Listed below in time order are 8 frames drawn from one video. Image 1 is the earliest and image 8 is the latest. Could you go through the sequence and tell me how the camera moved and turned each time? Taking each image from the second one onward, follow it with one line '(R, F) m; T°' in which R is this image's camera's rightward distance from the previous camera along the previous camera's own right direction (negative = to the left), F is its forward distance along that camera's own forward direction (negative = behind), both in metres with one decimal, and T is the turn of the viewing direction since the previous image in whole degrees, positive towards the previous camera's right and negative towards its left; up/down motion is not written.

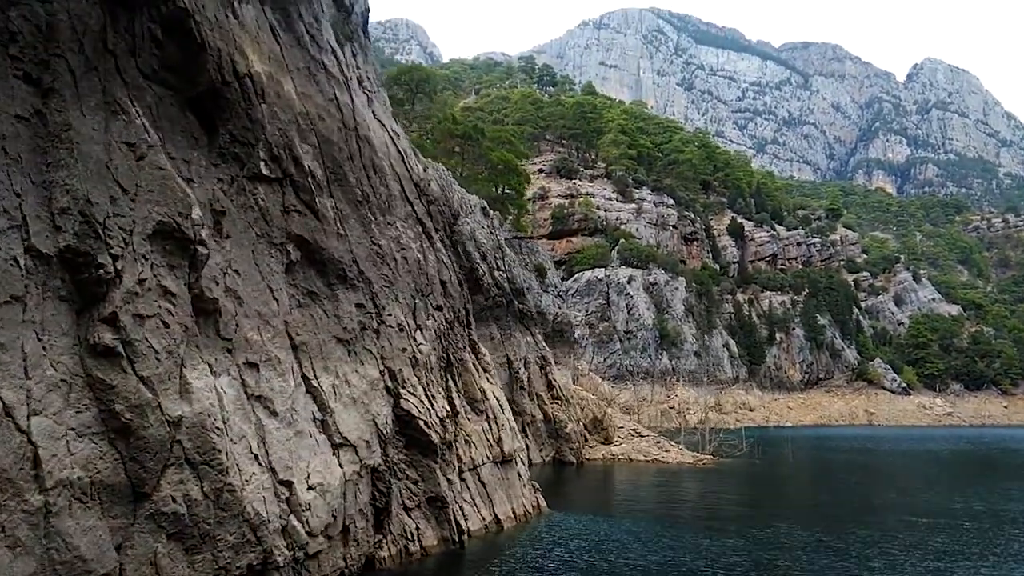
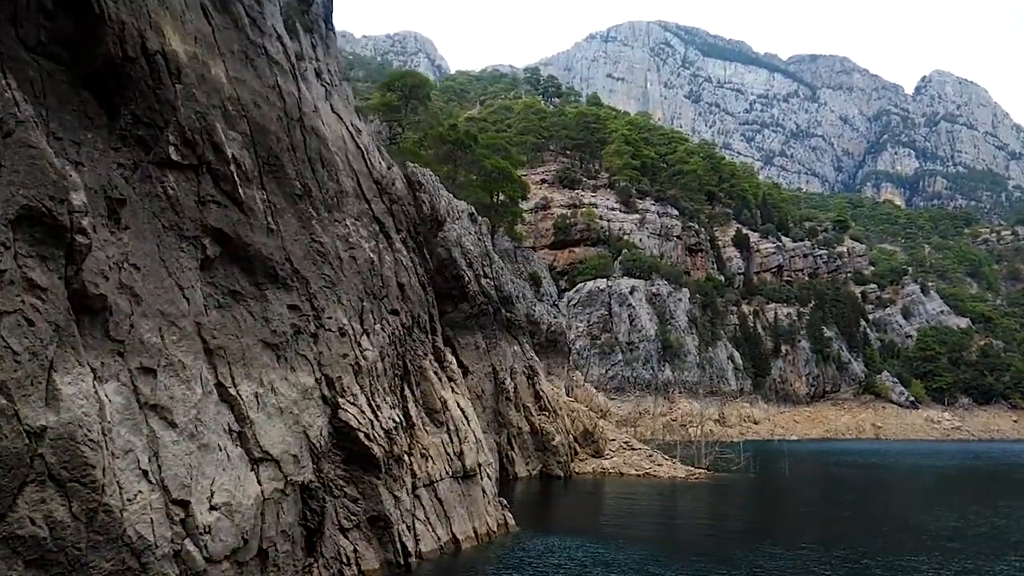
(+1.2, +1.5) m; -1°
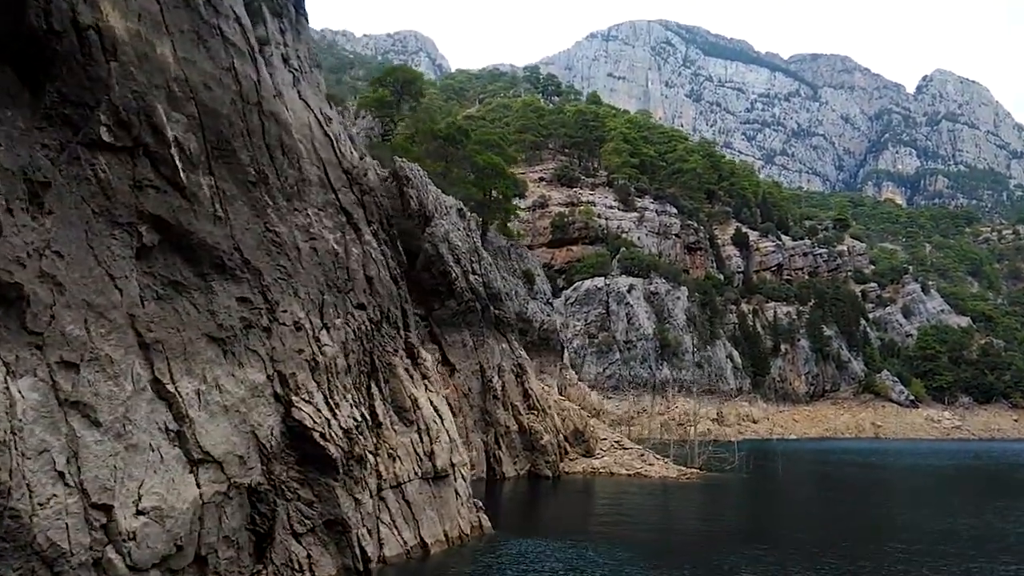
(+0.8, +0.9) m; 0°
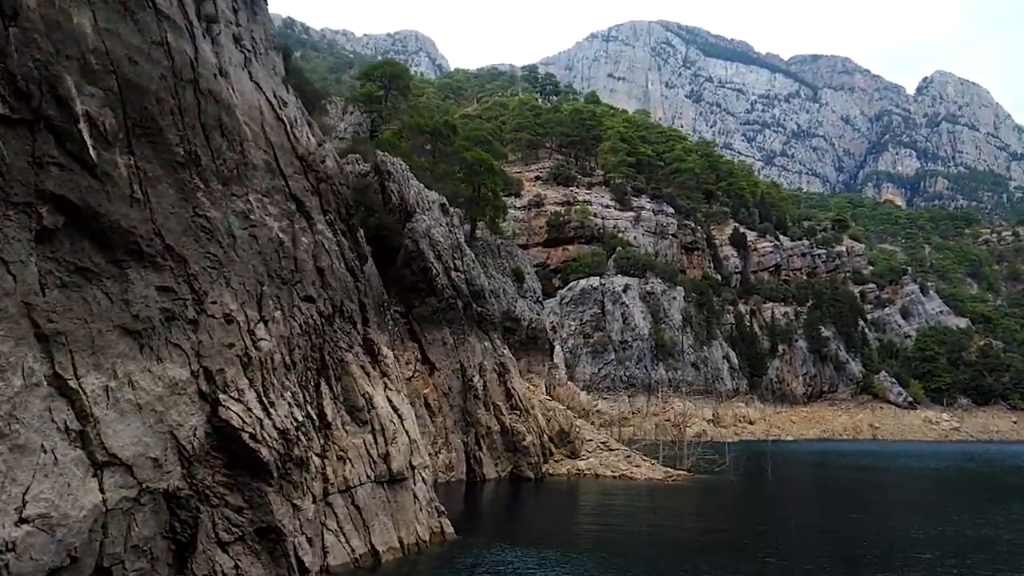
(+1.0, +1.1) m; 0°
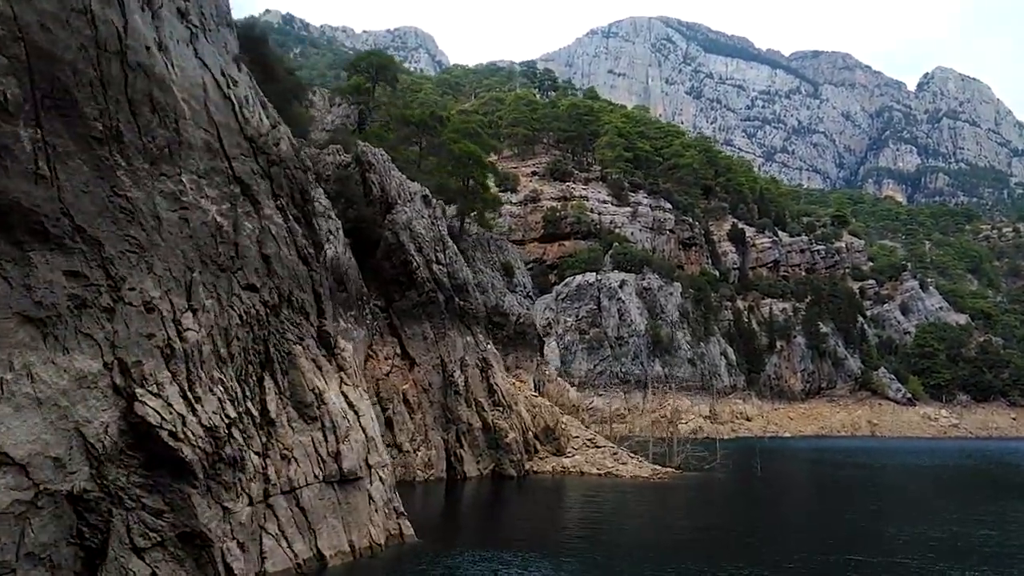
(+1.0, +1.1) m; 0°
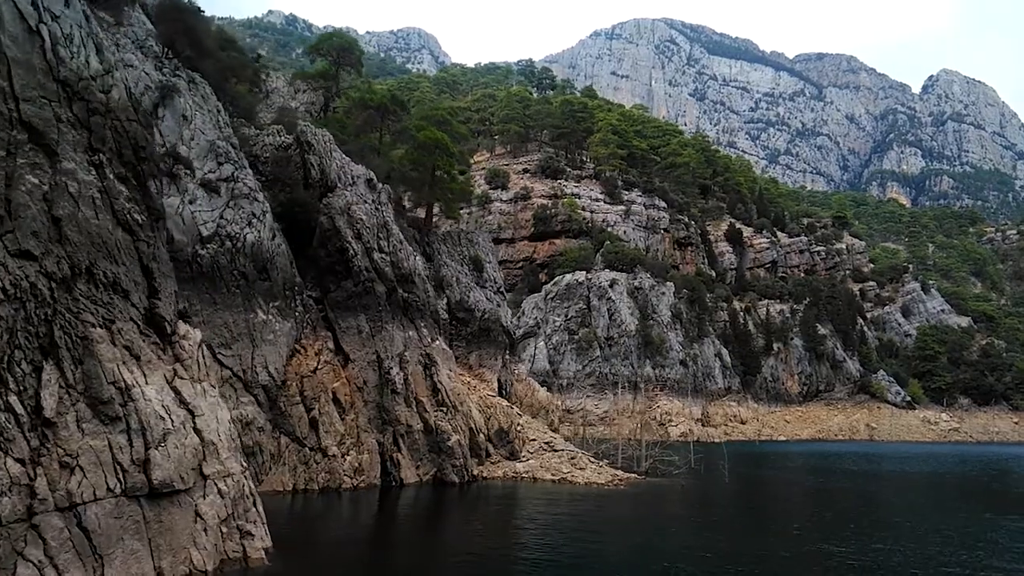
(+3.0, +3.4) m; 0°
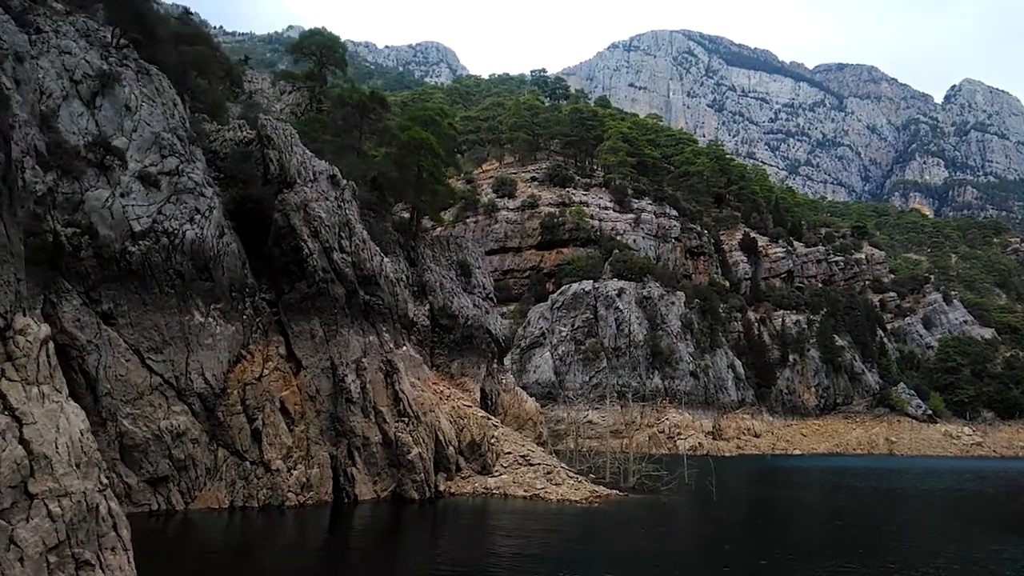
(+2.5, +2.8) m; -1°
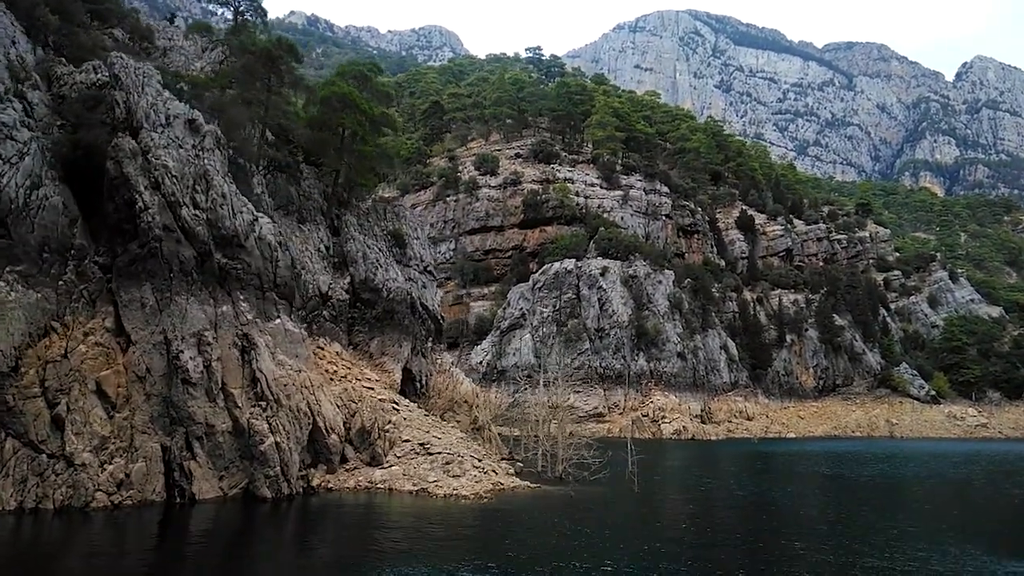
(+5.4, +5.8) m; -1°
